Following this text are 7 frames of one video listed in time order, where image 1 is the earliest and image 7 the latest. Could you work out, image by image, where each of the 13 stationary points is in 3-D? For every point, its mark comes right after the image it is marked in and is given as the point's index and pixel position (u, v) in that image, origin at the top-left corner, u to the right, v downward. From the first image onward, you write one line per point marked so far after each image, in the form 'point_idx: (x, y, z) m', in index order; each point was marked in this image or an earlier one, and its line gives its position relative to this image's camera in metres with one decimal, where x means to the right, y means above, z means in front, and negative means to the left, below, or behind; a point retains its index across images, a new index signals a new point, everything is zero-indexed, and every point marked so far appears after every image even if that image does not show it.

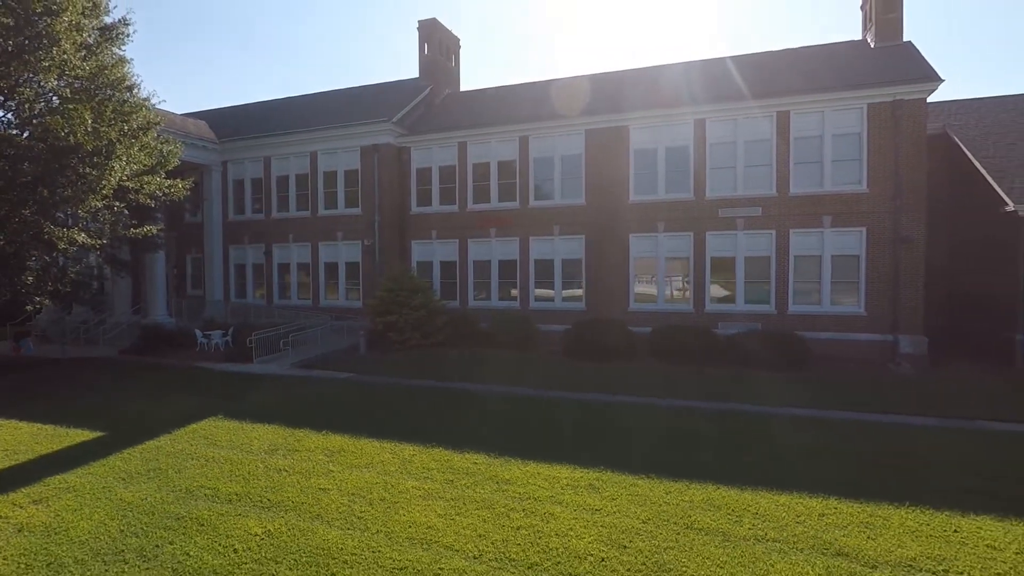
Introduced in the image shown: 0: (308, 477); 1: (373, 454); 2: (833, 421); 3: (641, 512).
0: (-1.8, -1.7, +7.6) m
1: (-1.4, -1.6, +8.5) m
2: (+4.4, -1.8, +11.9) m
3: (+1.0, -1.7, +6.5) m
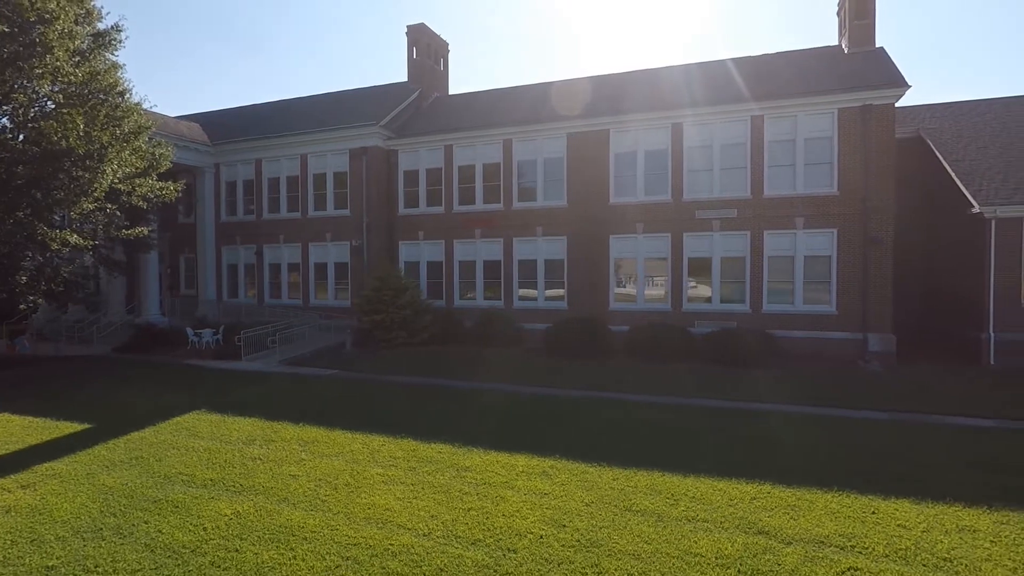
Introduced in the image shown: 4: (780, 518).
0: (-2.2, -1.7, +8.1) m
1: (-1.7, -1.6, +9.0) m
2: (+4.0, -1.8, +12.4) m
3: (+0.6, -1.7, +7.0) m
4: (+2.0, -1.7, +6.4) m
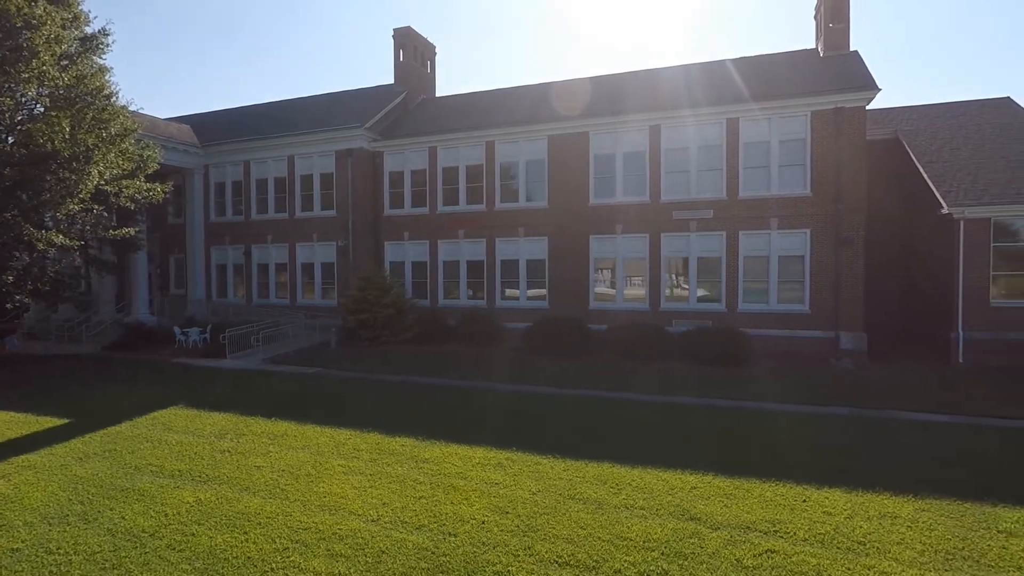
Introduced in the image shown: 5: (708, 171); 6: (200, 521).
0: (-2.6, -1.6, +8.4) m
1: (-2.2, -1.6, +9.3) m
2: (+3.6, -1.8, +12.7) m
3: (+0.2, -1.7, +7.3) m
4: (+1.6, -1.7, +6.7) m
5: (+4.2, +2.5, +18.4) m
6: (-2.3, -1.7, +6.3) m
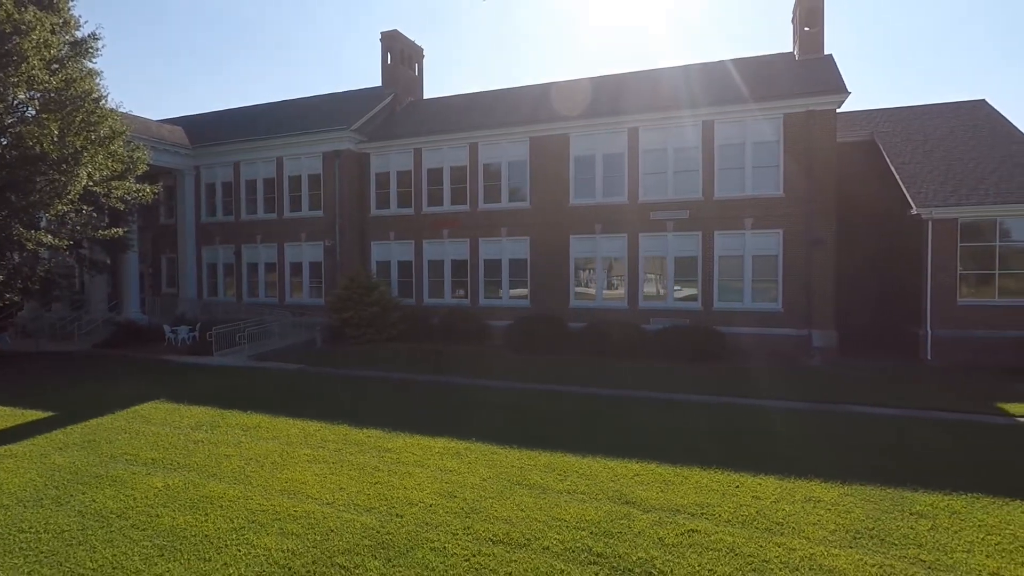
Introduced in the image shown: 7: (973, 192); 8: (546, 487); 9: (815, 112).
0: (-3.0, -1.6, +8.9) m
1: (-2.6, -1.6, +9.7) m
2: (+3.2, -1.8, +13.2) m
3: (-0.2, -1.6, +7.8) m
4: (+1.1, -1.7, +7.1) m
5: (+3.7, +2.5, +18.8) m
6: (-2.7, -1.7, +6.7) m
7: (+9.1, +1.9, +17.1) m
8: (+0.3, -1.7, +7.2) m
9: (+6.0, +3.5, +17.2) m
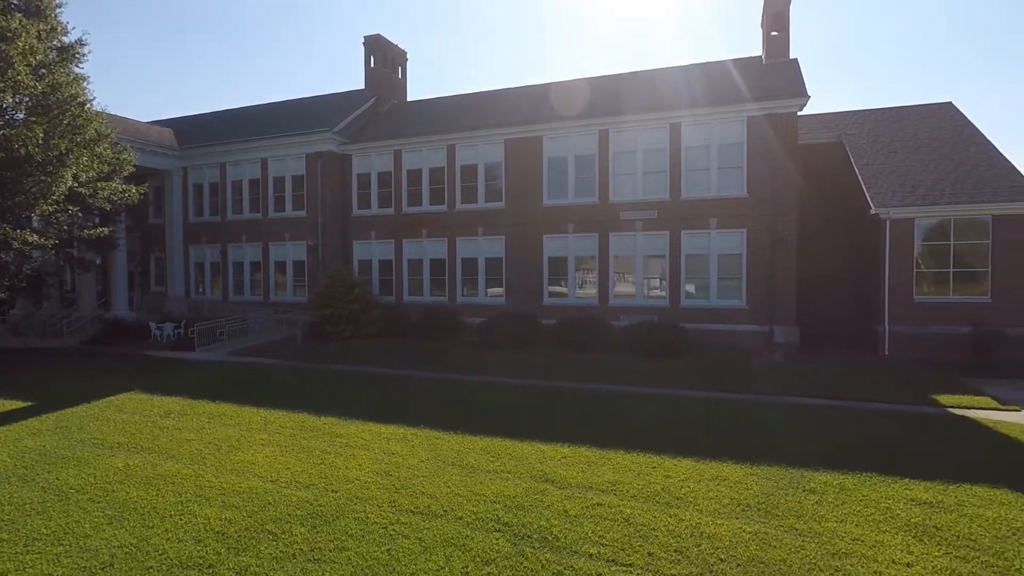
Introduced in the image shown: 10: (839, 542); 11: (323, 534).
0: (-3.6, -1.6, +9.5) m
1: (-3.2, -1.5, +10.3) m
2: (+2.6, -1.8, +13.7) m
3: (-0.8, -1.6, +8.4) m
4: (+0.5, -1.6, +7.7) m
5: (+3.2, +2.6, +19.3) m
6: (-3.3, -1.6, +7.3) m
7: (+8.5, +2.0, +17.7) m
8: (-0.3, -1.6, +7.8) m
9: (+5.4, +3.6, +17.8) m
10: (+2.2, -1.7, +5.7) m
11: (-1.3, -1.7, +5.9) m
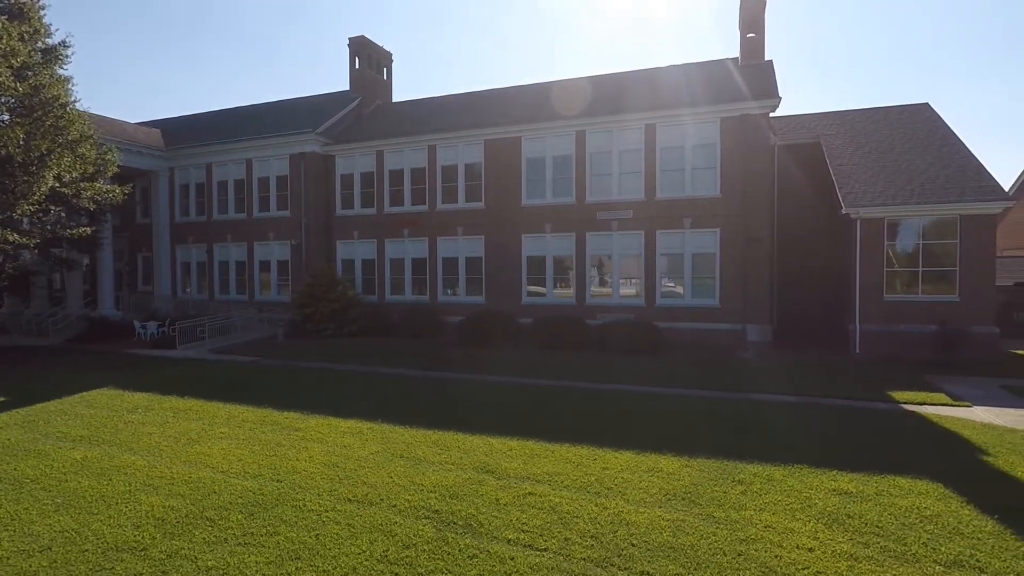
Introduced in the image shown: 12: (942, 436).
0: (-4.1, -1.6, +9.7) m
1: (-3.7, -1.5, +10.6) m
2: (+2.1, -1.7, +14.0) m
3: (-1.3, -1.6, +8.6) m
4: (0.0, -1.6, +8.0) m
5: (+2.7, +2.6, +19.6) m
6: (-3.8, -1.6, +7.6) m
7: (+8.0, +2.0, +18.0) m
8: (-0.8, -1.6, +8.1) m
9: (+4.9, +3.6, +18.1) m
10: (+1.6, -1.7, +6.0) m
11: (-1.8, -1.7, +6.1) m
12: (+4.8, -1.7, +9.6) m
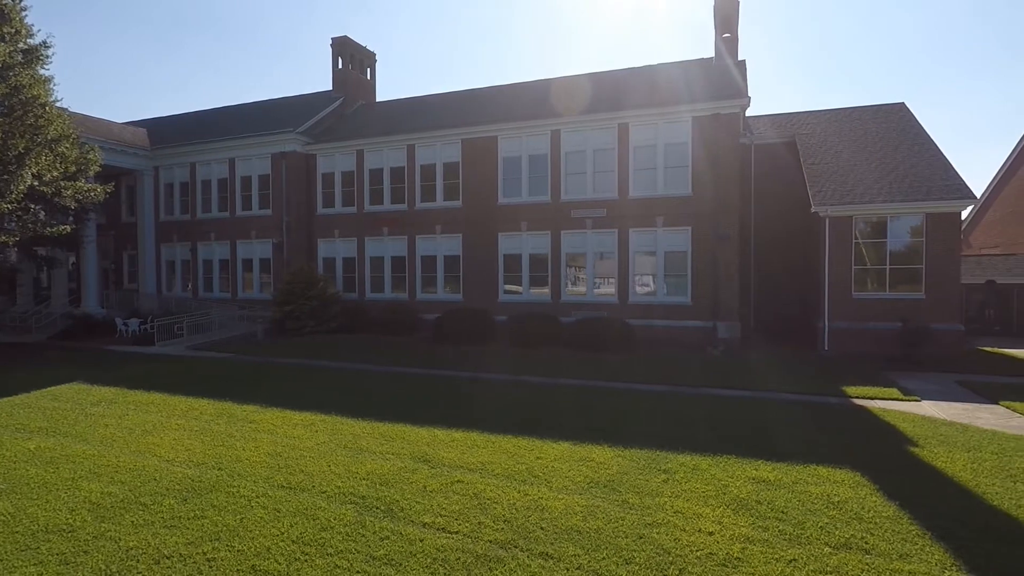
0: (-4.7, -1.5, +10.0) m
1: (-4.3, -1.5, +10.8) m
2: (+1.5, -1.7, +14.2) m
3: (-1.9, -1.5, +8.9) m
4: (-0.6, -1.6, +8.2) m
5: (+2.1, +2.6, +19.8) m
6: (-4.4, -1.6, +7.8) m
7: (+7.4, +2.0, +18.2) m
8: (-1.4, -1.6, +8.3) m
9: (+4.4, +3.6, +18.3) m
10: (+1.1, -1.6, +6.2) m
11: (-2.4, -1.6, +6.4) m
12: (+4.2, -1.6, +9.8) m
